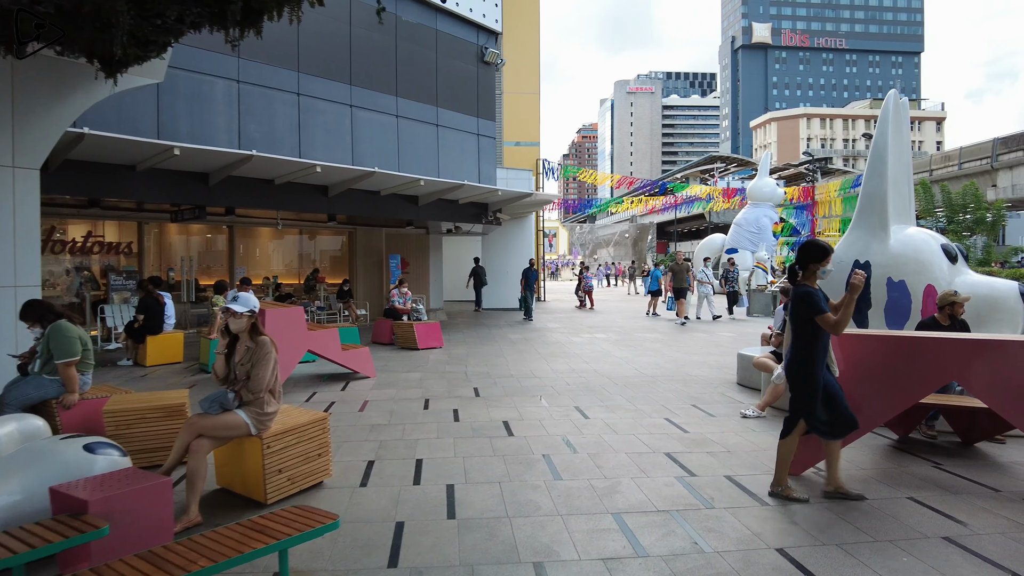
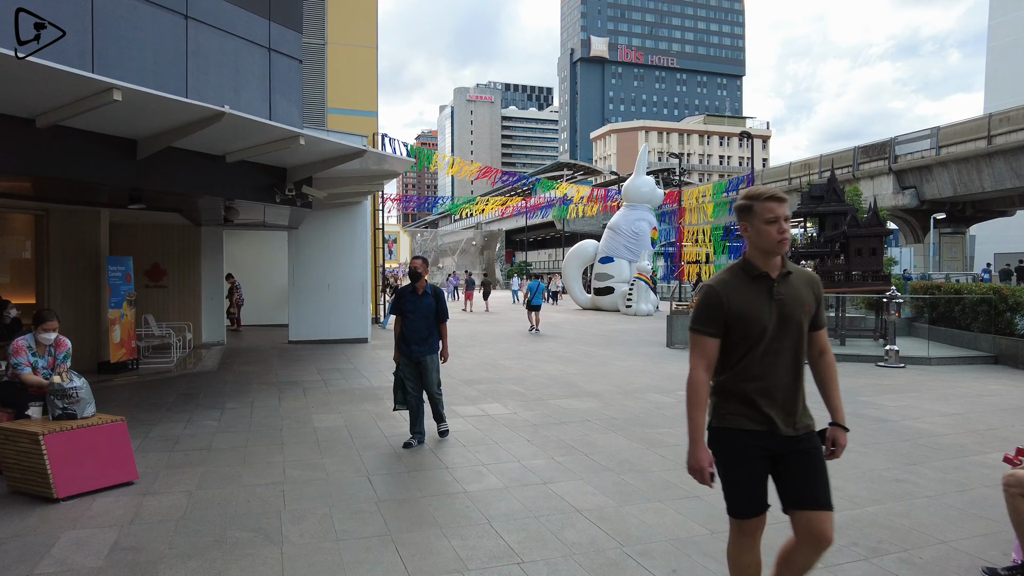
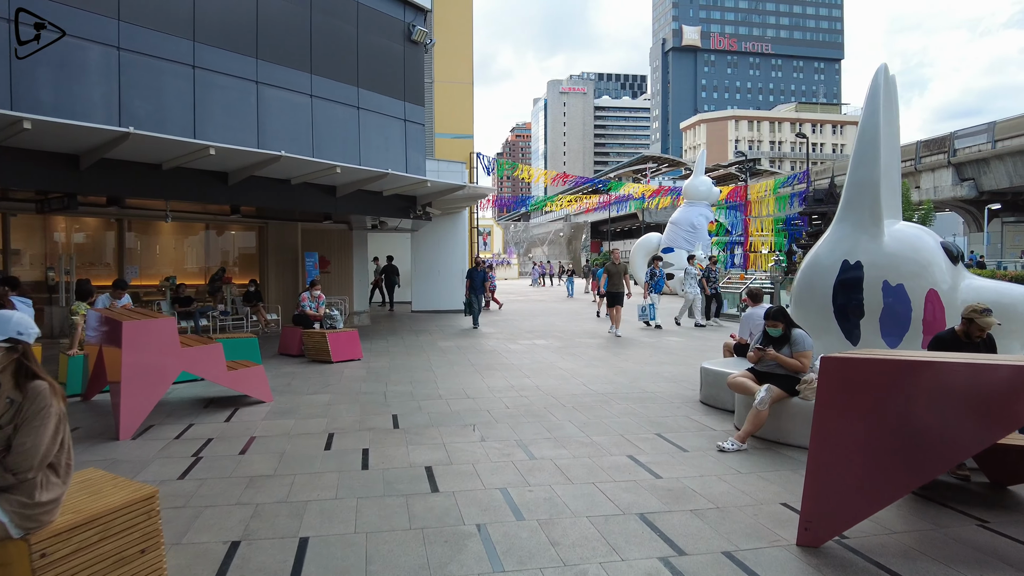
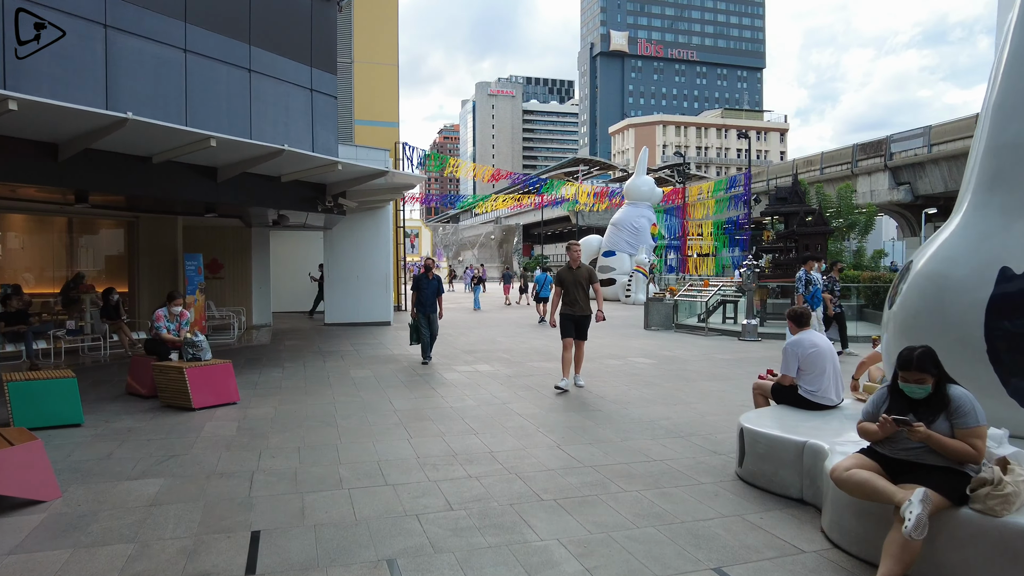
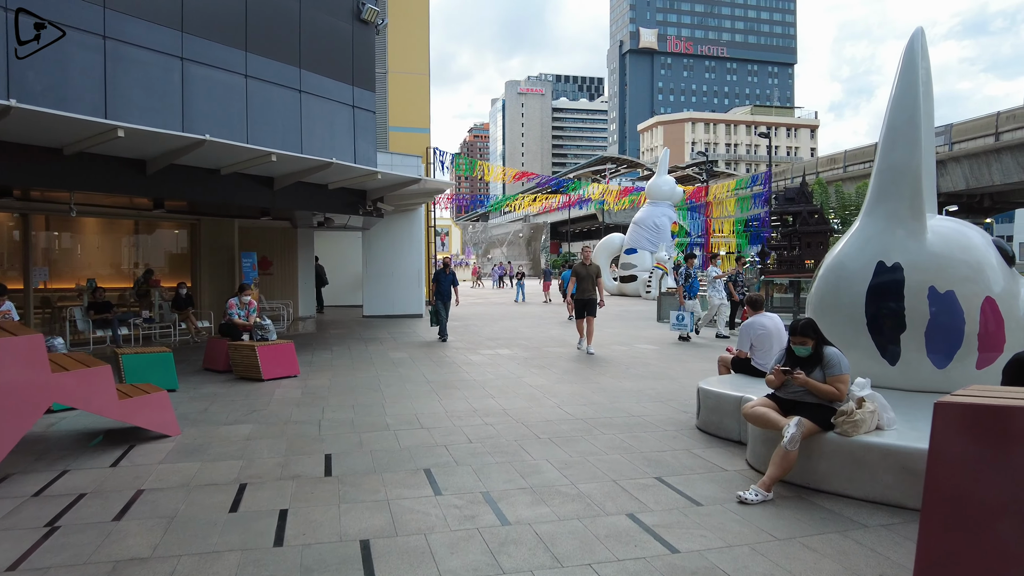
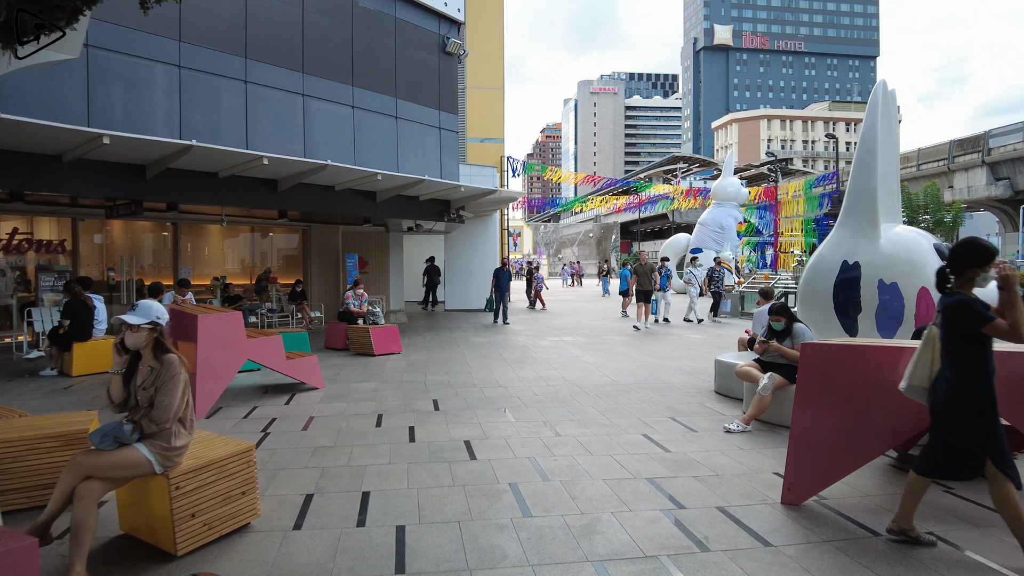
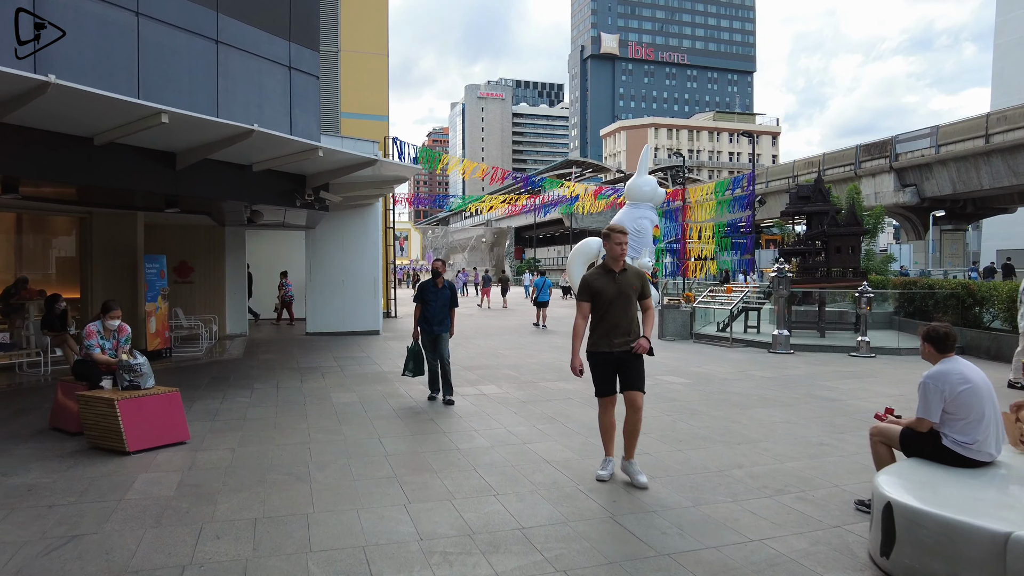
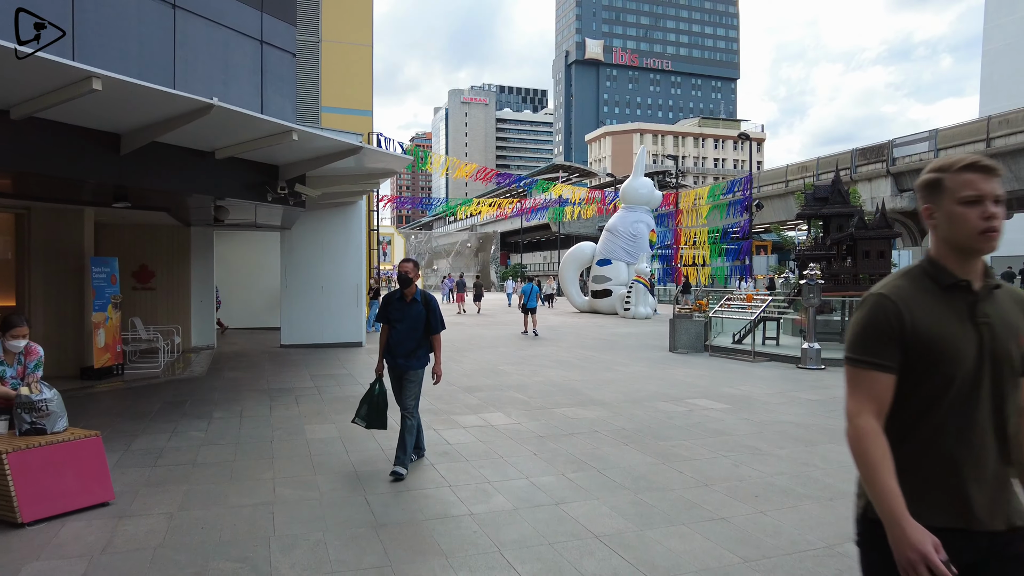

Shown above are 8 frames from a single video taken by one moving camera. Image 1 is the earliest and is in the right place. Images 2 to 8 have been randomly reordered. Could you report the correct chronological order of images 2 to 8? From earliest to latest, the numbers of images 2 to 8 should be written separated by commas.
6, 3, 5, 4, 7, 2, 8
